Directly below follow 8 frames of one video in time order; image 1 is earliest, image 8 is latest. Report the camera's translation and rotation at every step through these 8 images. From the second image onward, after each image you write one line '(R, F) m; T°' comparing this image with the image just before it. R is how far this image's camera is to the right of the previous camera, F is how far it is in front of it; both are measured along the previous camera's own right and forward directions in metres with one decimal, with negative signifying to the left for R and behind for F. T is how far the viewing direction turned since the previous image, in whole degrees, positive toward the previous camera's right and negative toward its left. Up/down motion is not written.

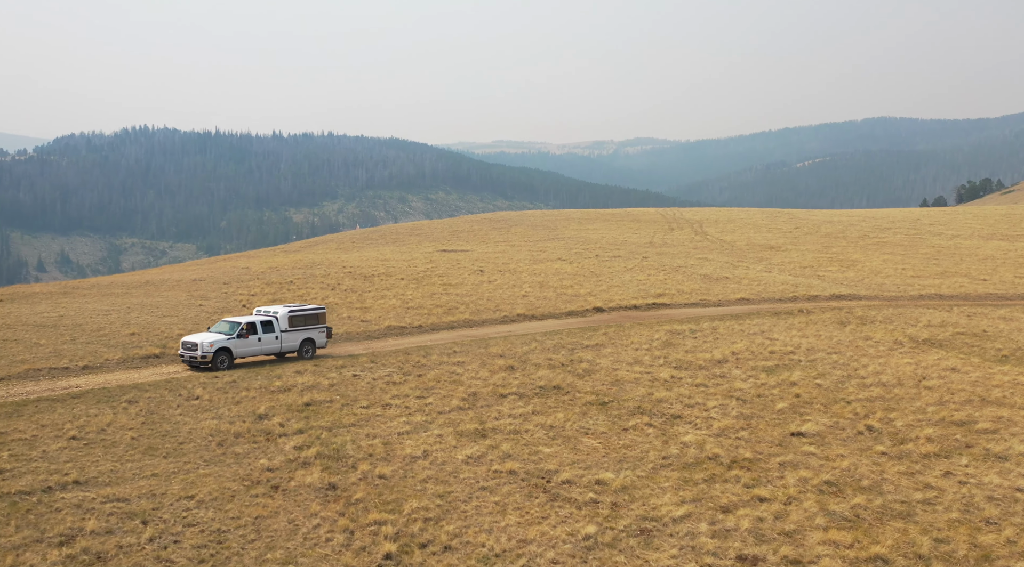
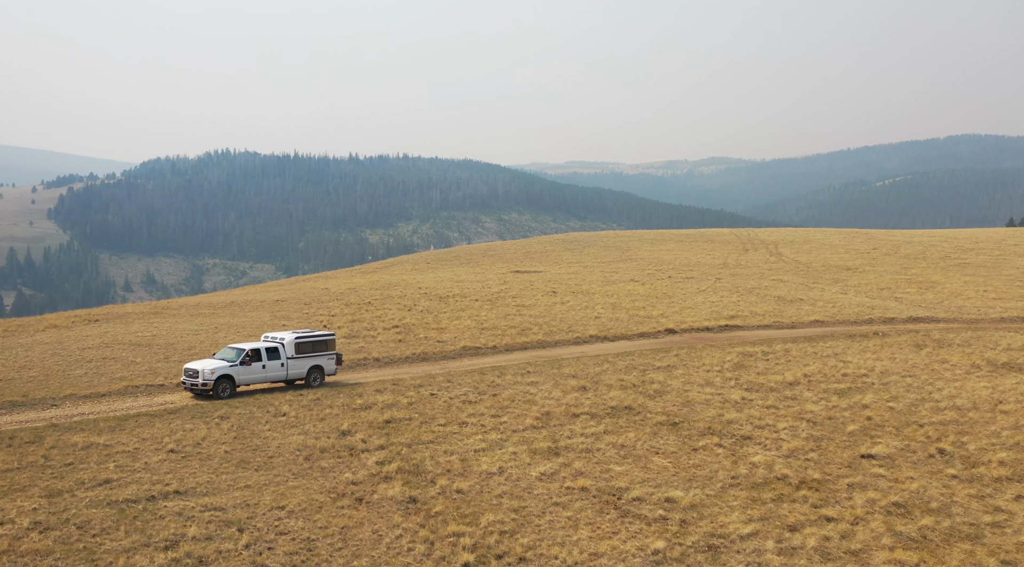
(0.0, -0.9) m; -5°
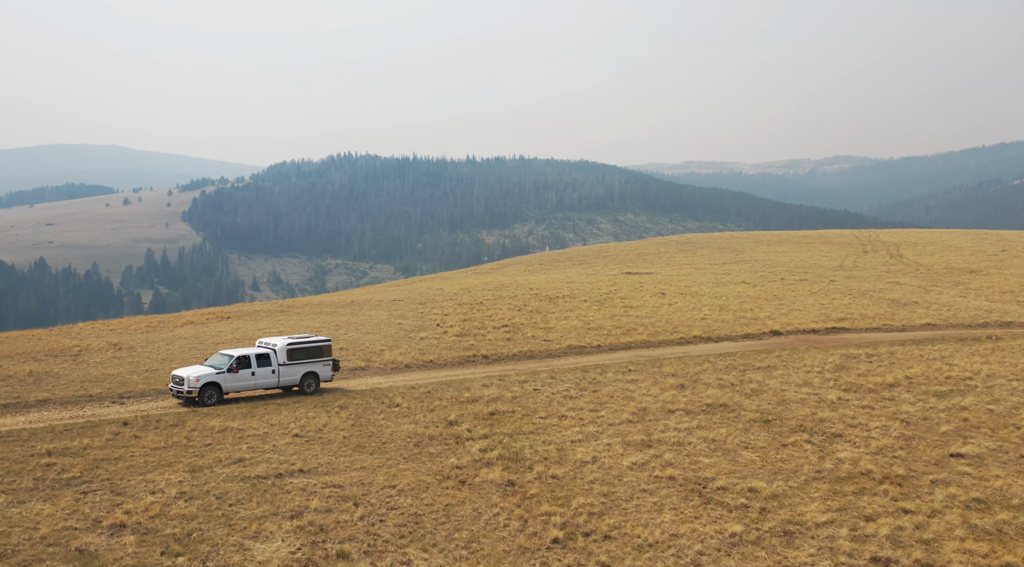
(+0.6, -1.3) m; -8°
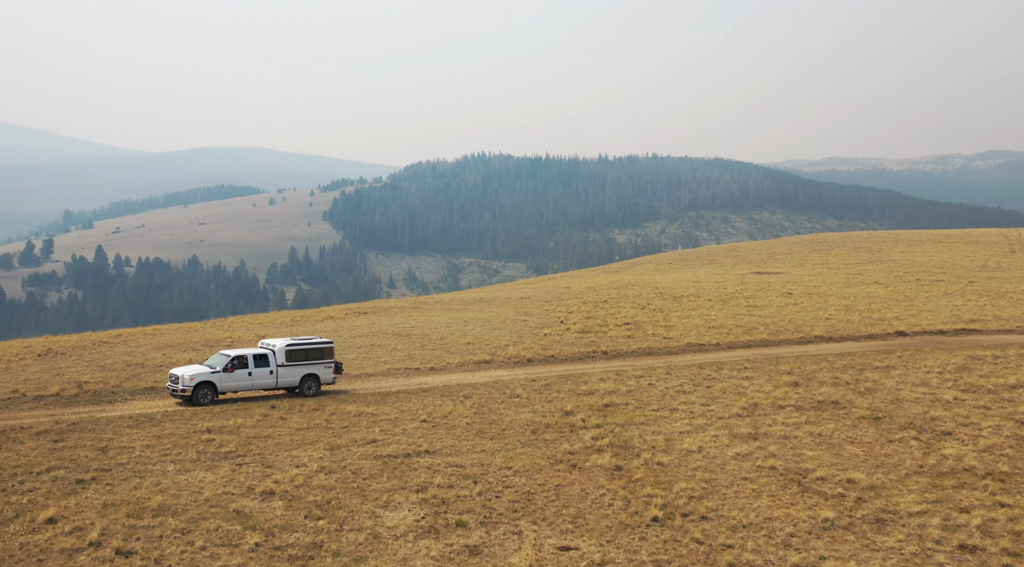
(+0.6, -1.5) m; -9°
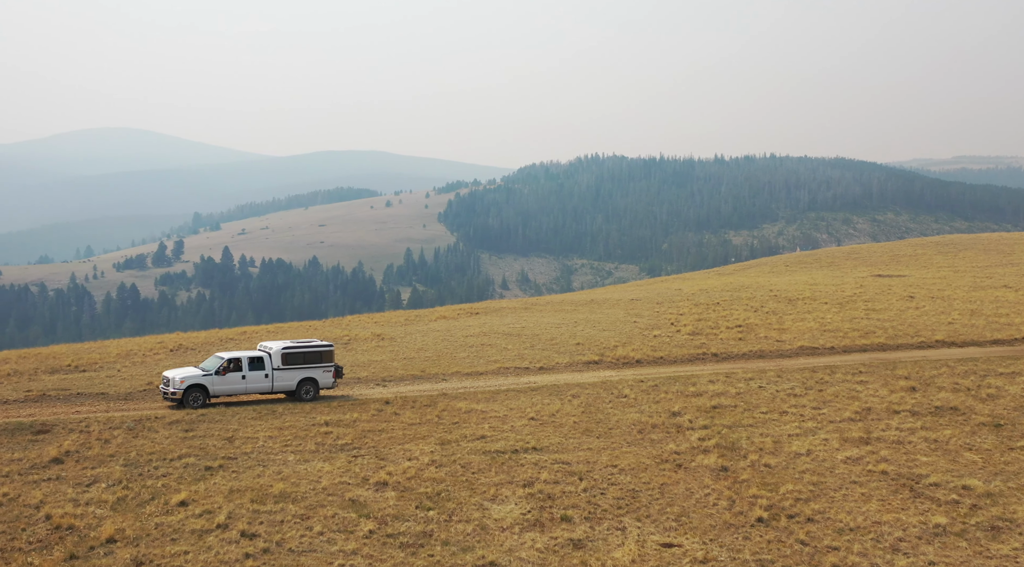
(+0.1, -0.7) m; -8°
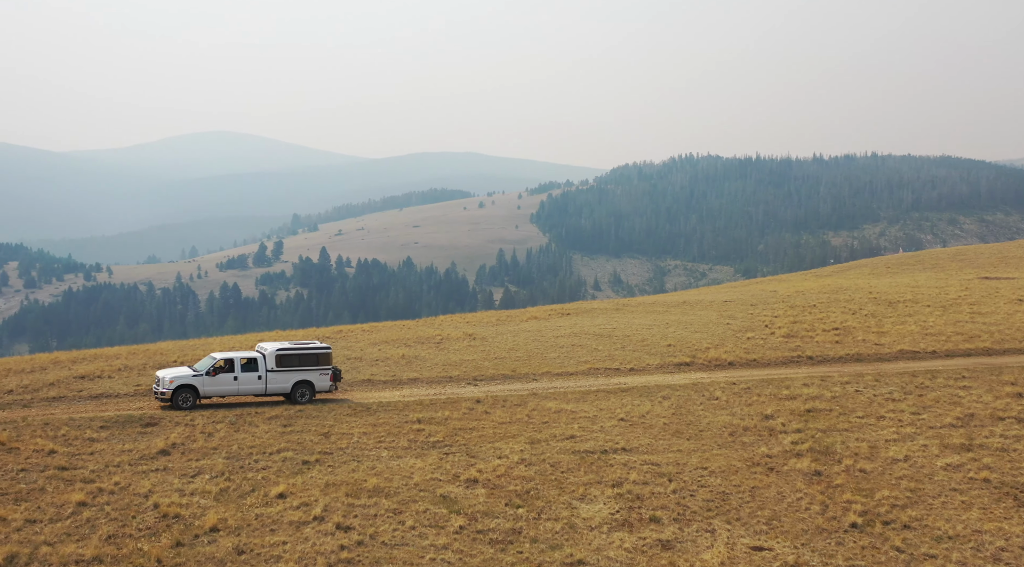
(+0.1, -0.6) m; -7°
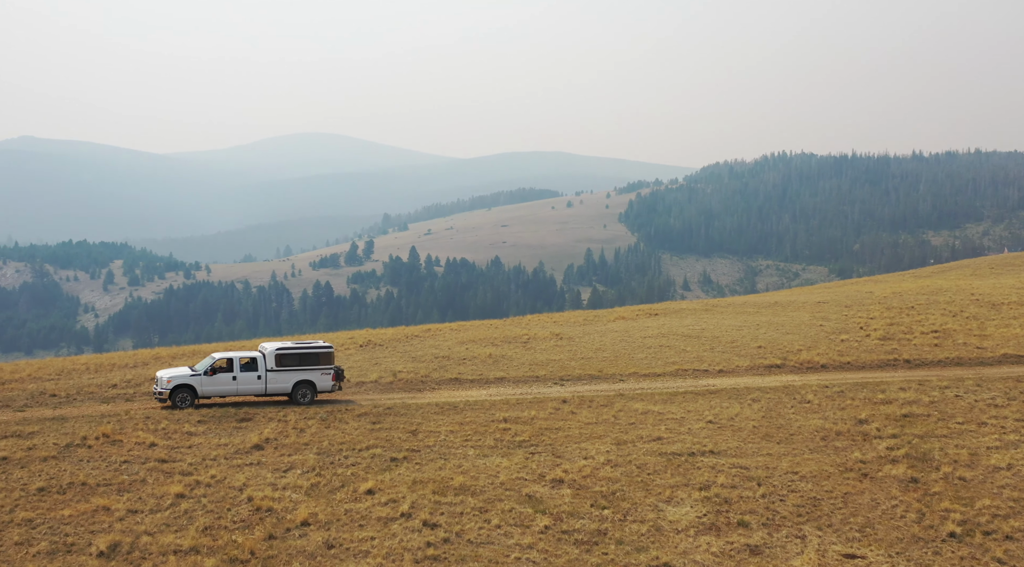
(+0.1, -0.5) m; -7°
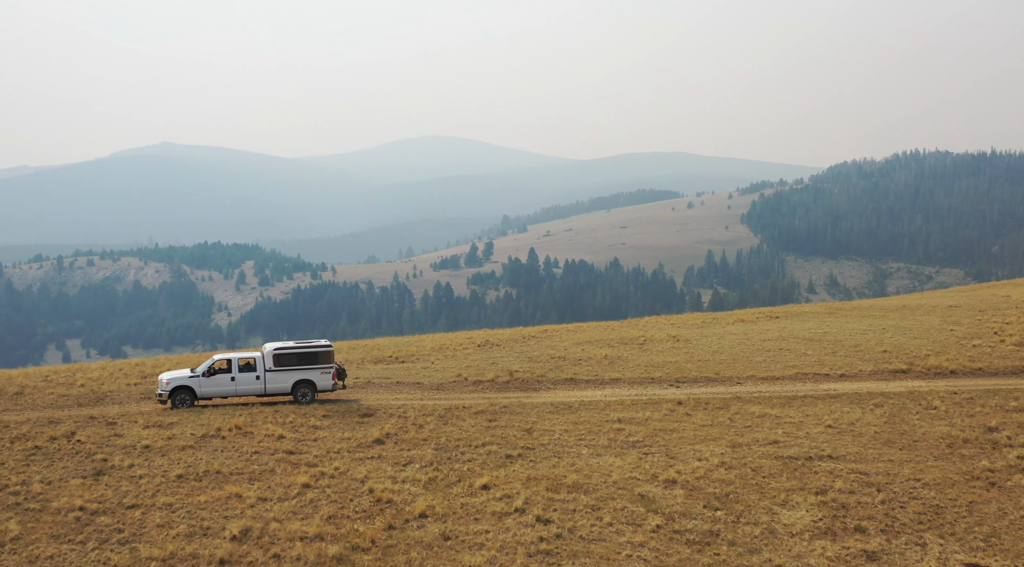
(+0.2, -1.2) m; -9°
